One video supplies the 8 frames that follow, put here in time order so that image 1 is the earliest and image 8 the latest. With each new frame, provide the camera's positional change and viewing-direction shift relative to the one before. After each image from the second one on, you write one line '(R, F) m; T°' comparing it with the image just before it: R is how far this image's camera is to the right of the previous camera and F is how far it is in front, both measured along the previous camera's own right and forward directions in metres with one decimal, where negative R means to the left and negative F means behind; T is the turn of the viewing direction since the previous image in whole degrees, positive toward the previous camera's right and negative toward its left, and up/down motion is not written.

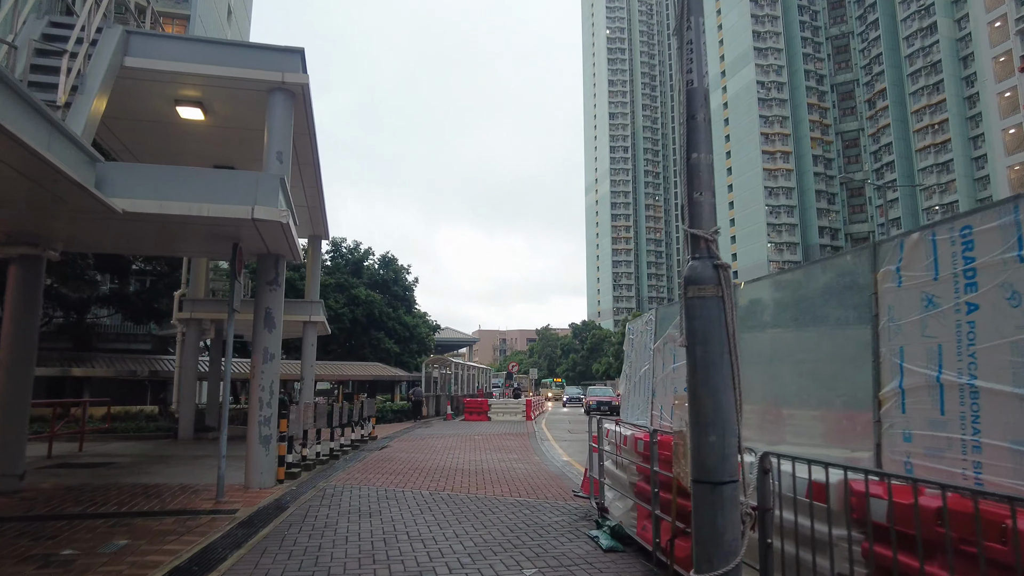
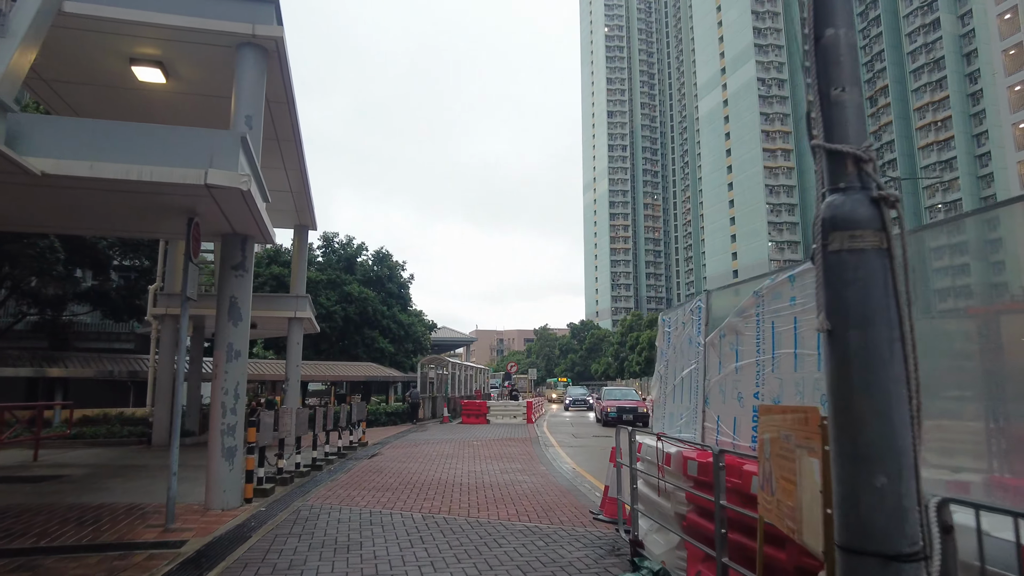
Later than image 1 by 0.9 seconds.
(-0.1, +1.2) m; 0°
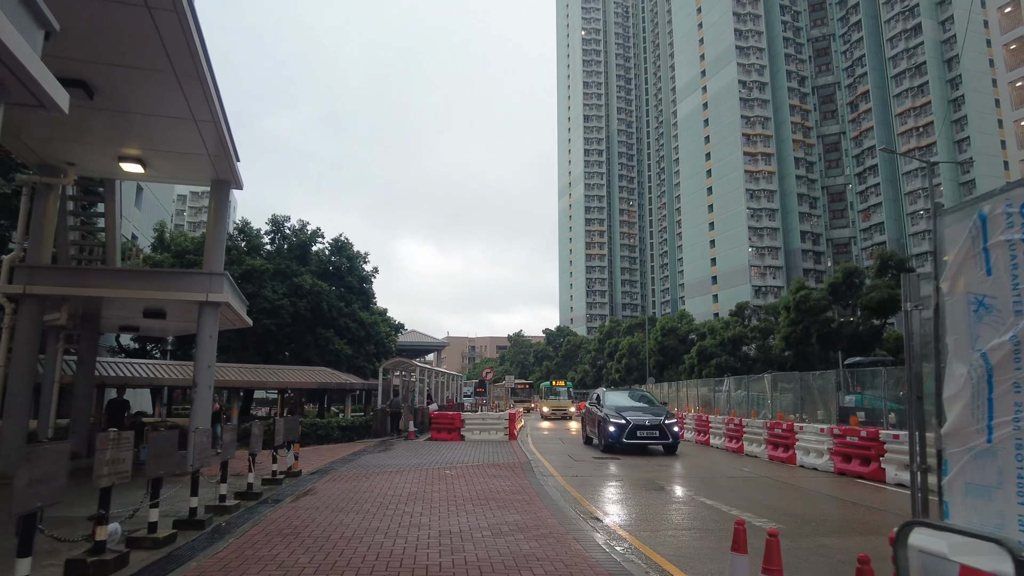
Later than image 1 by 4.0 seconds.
(-0.3, +3.9) m; +3°
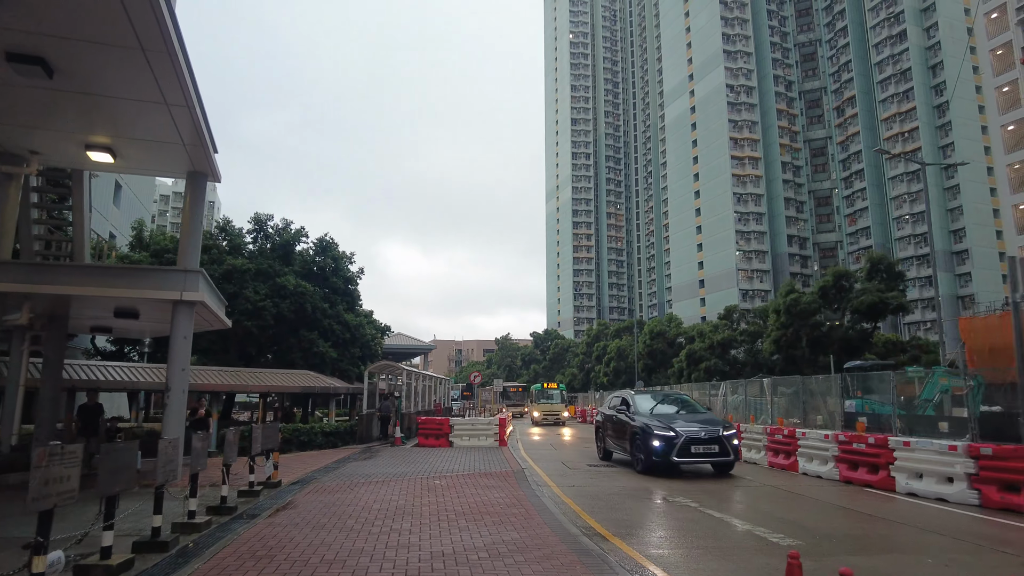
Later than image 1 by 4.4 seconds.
(-0.1, +0.6) m; +1°
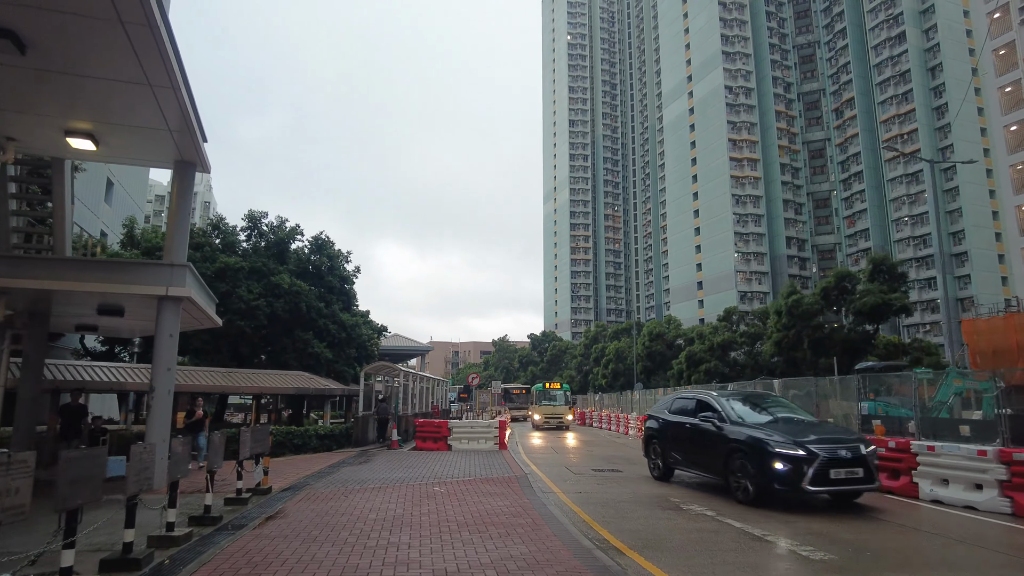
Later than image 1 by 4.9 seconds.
(-0.1, +0.6) m; 0°
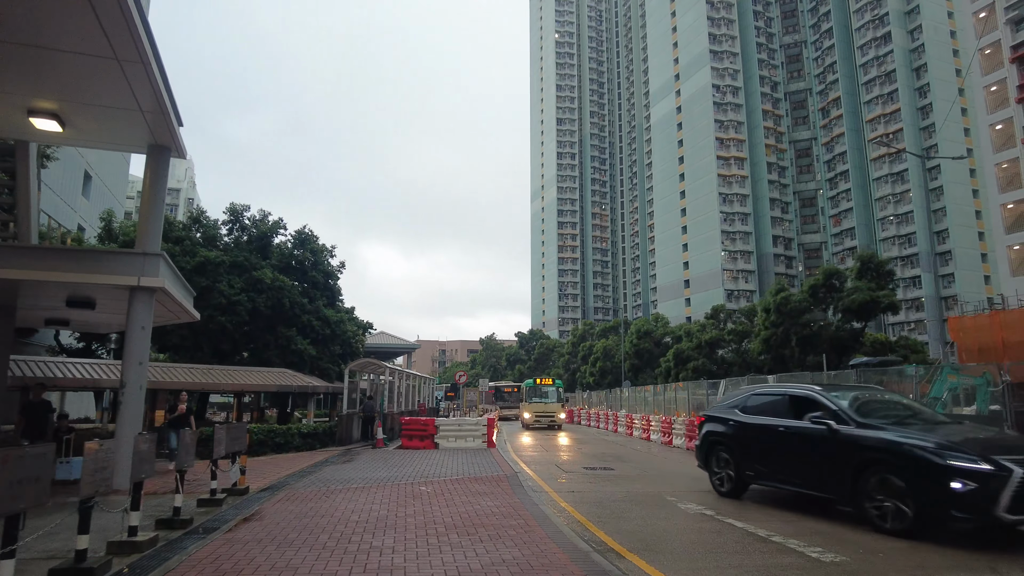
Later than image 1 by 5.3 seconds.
(-0.1, +0.4) m; +1°
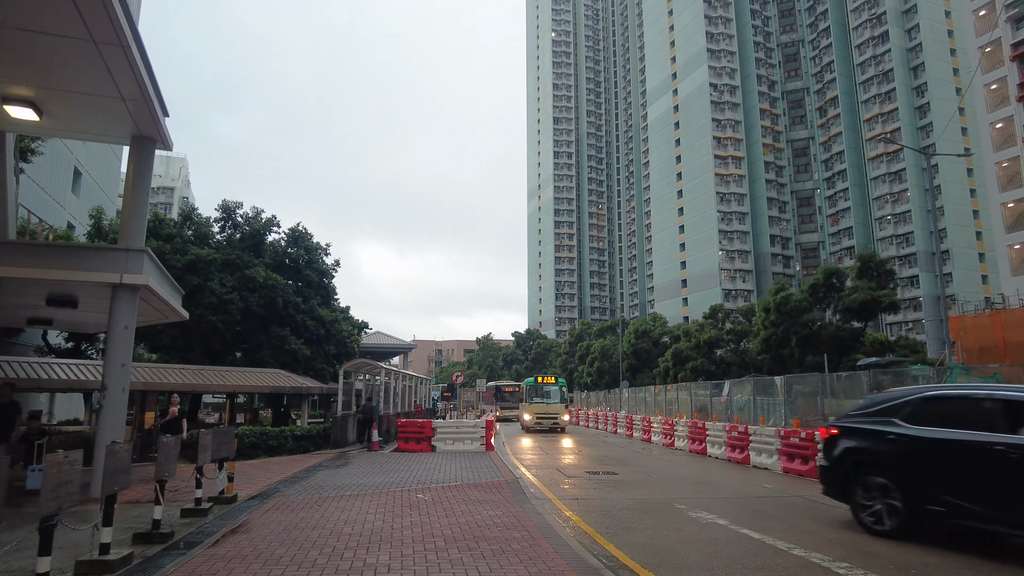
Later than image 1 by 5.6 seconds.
(-0.1, +0.5) m; 0°
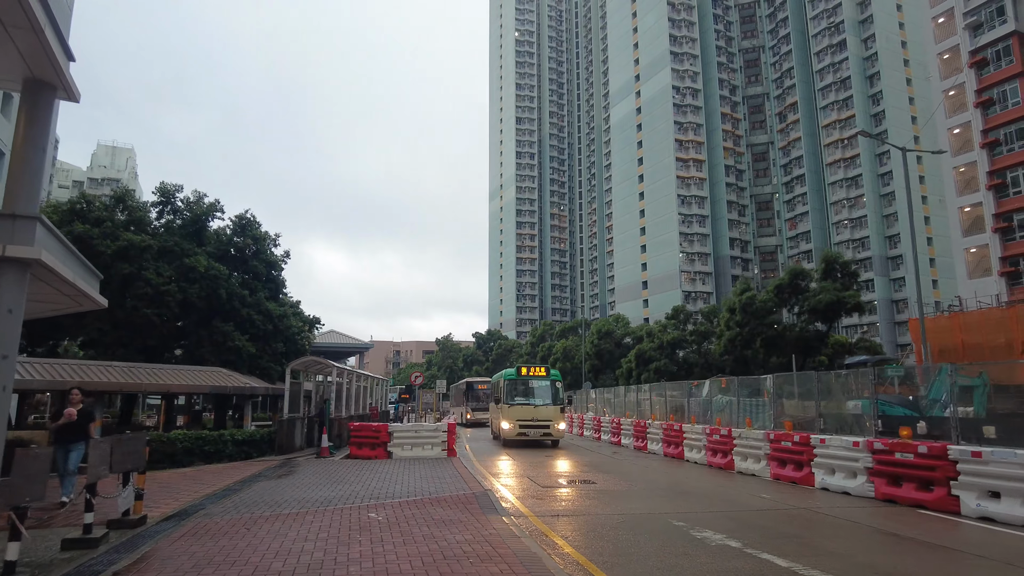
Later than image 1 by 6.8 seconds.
(-0.2, +1.5) m; +4°
